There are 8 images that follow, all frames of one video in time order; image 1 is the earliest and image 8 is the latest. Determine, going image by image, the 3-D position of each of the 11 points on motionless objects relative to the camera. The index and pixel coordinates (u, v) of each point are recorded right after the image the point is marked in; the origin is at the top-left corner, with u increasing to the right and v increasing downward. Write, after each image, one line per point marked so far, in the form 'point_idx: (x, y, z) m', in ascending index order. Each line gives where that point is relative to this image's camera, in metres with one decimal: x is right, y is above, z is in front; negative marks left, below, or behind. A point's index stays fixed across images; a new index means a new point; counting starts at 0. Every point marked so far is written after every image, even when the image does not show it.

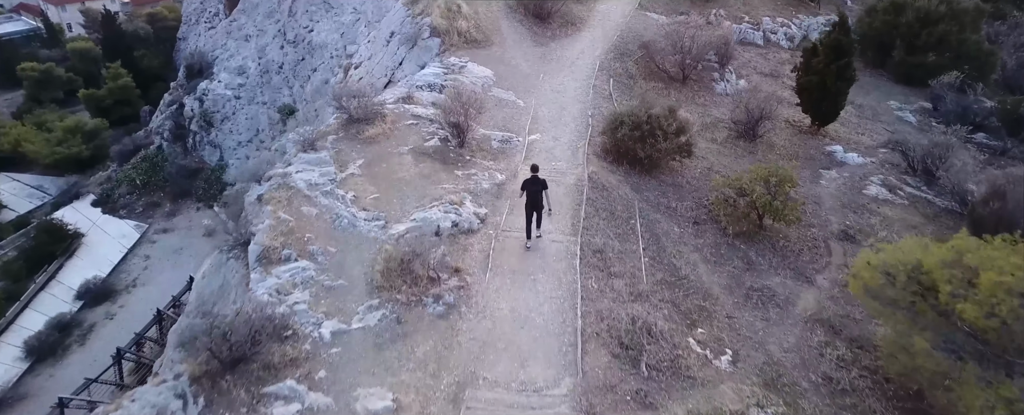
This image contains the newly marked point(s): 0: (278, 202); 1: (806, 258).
0: (-4.7, +0.1, +10.3) m
1: (+6.1, -1.0, +10.6) m
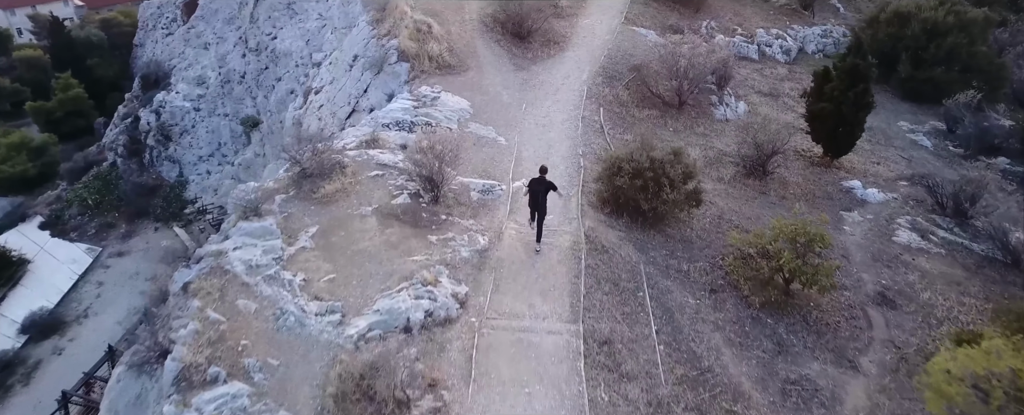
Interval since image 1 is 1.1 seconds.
0: (-4.9, -1.4, +8.2) m
1: (+5.9, -2.2, +9.0) m
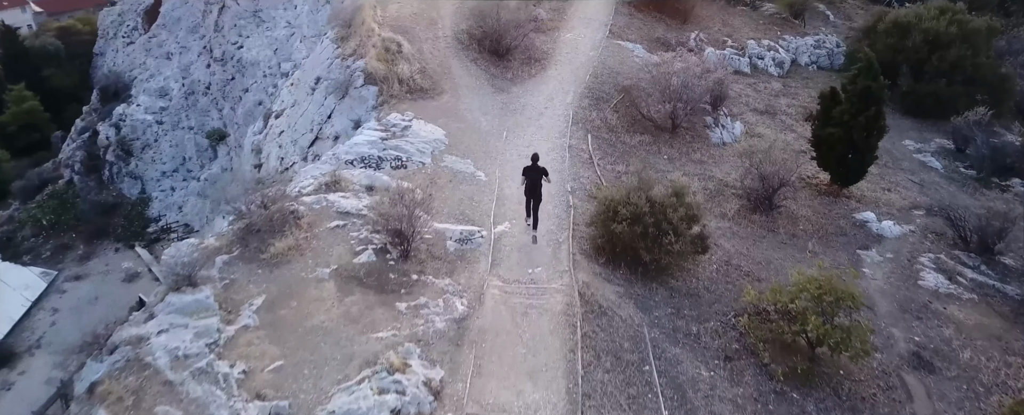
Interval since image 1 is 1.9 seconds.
0: (-5.1, -2.5, +6.6) m
1: (+5.7, -3.1, +7.8) m
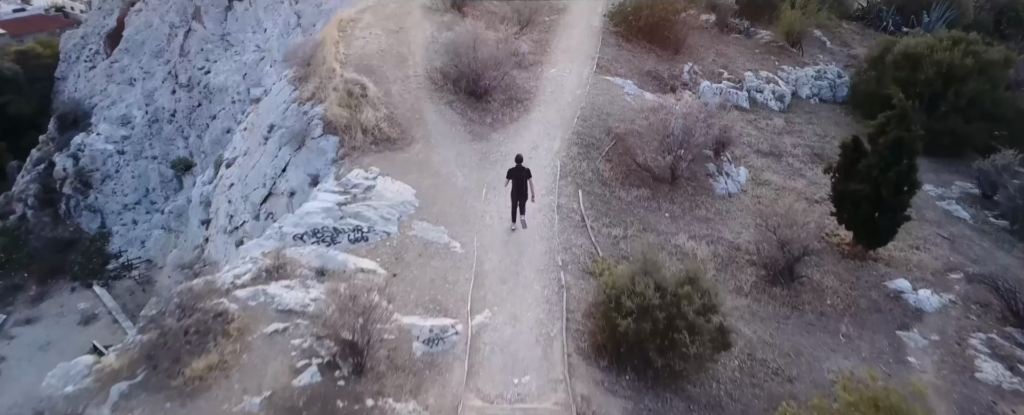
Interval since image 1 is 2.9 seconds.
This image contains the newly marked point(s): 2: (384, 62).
0: (-5.3, -4.0, +4.6) m
1: (+5.5, -4.4, +6.1) m
2: (-3.8, +4.3, +15.3) m
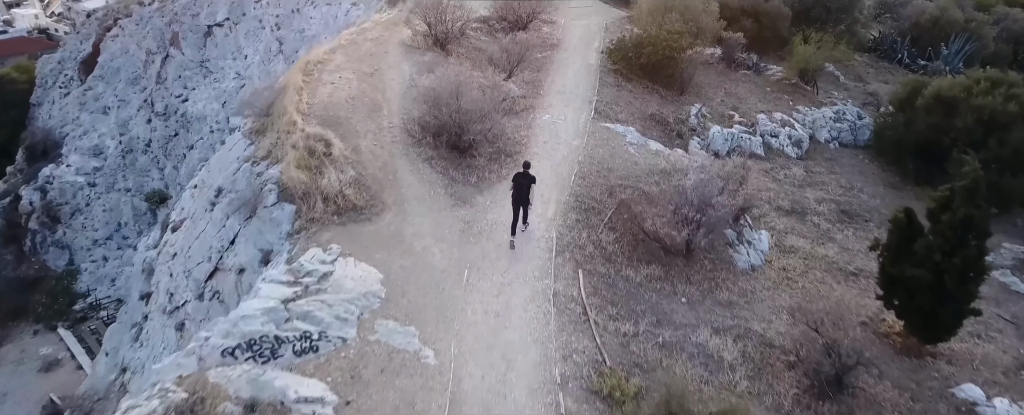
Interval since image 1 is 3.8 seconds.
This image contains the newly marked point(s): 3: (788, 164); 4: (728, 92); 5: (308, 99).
0: (-5.4, -5.4, +2.5) m
1: (+5.3, -5.8, +4.1) m
2: (-4.1, +2.5, +13.4) m
3: (+8.2, +1.3, +15.3) m
4: (+7.3, +3.9, +17.3) m
5: (-5.4, +2.9, +13.5) m
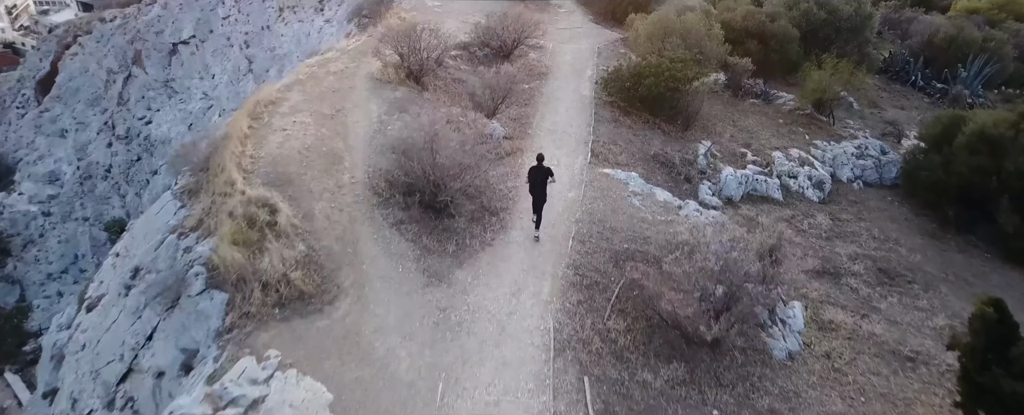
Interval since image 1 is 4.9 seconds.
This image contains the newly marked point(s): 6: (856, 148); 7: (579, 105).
0: (-5.3, -6.9, +0.2) m
1: (+5.4, -7.1, +2.1) m
2: (-4.5, +1.0, +11.3) m
3: (+7.9, -0.1, +13.4) m
4: (+6.9, +2.5, +15.5) m
5: (-5.8, +1.3, +11.4) m
6: (+10.2, +1.8, +15.2) m
7: (+2.1, +3.1, +15.4) m
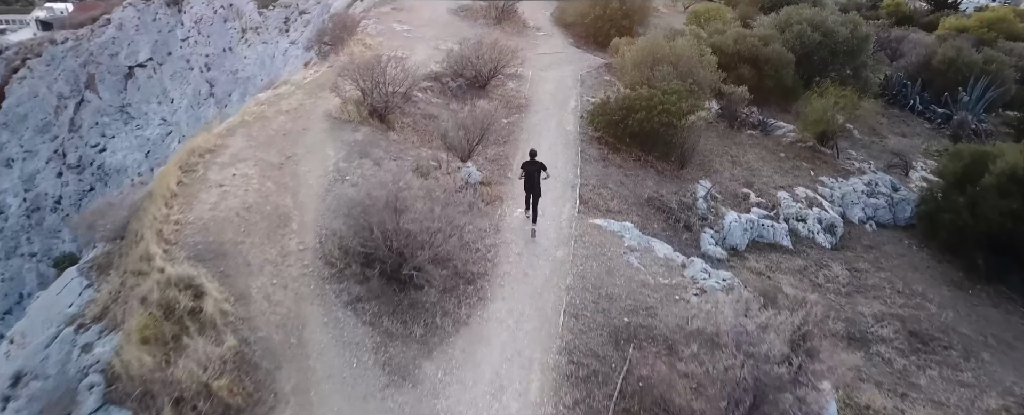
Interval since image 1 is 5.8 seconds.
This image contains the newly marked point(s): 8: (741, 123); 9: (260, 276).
0: (-5.1, -7.9, -1.8) m
1: (+5.5, -8.0, +0.5) m
2: (-4.9, -0.4, +9.5) m
3: (+7.4, -1.2, +12.0) m
4: (+6.3, +1.3, +14.2) m
5: (-6.2, -0.1, +9.5) m
6: (+9.6, +0.6, +13.9) m
7: (+1.4, +1.8, +13.9) m
8: (+7.1, +2.6, +15.8) m
9: (-4.4, -1.1, +8.8) m
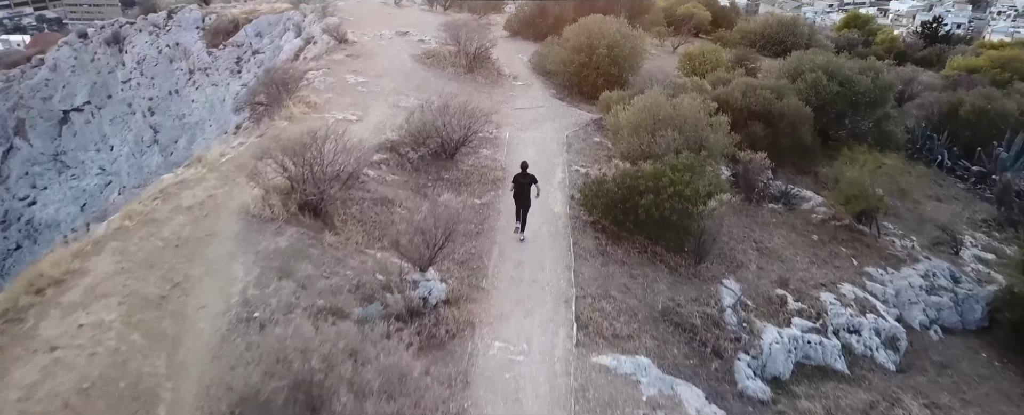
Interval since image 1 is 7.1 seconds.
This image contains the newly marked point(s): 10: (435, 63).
0: (-4.8, -9.7, -5.3) m
1: (+5.7, -9.6, -2.6) m
2: (-5.2, -2.6, +6.2) m
3: (+7.0, -3.3, +9.3) m
4: (+5.7, -1.0, +11.5) m
5: (-6.5, -2.4, +6.3) m
6: (+9.1, -1.5, +11.3) m
7: (+0.9, -0.5, +11.1) m
8: (+6.4, +0.3, +13.2) m
9: (-4.6, -3.3, +5.5) m
10: (-2.9, +5.3, +18.8) m
